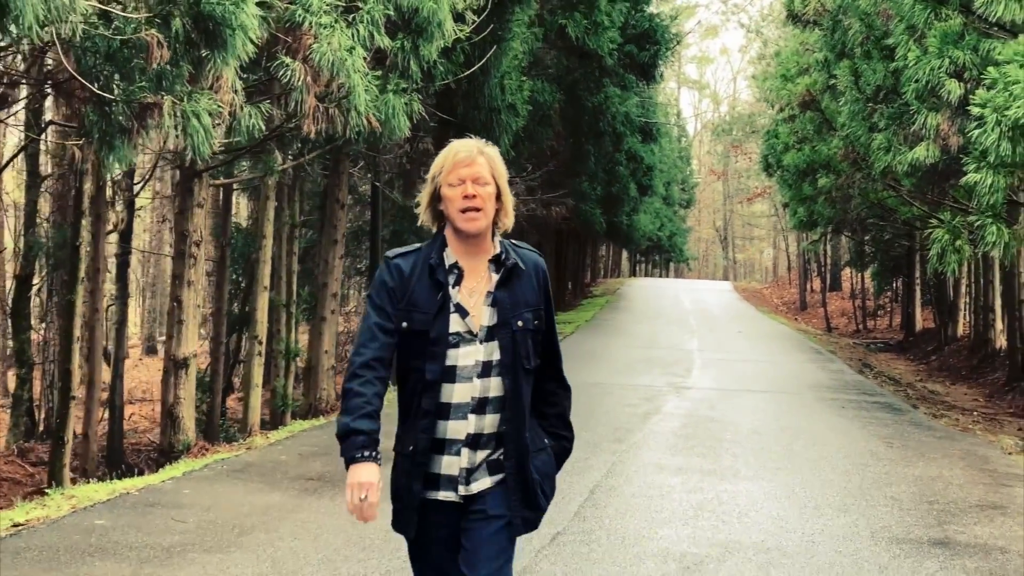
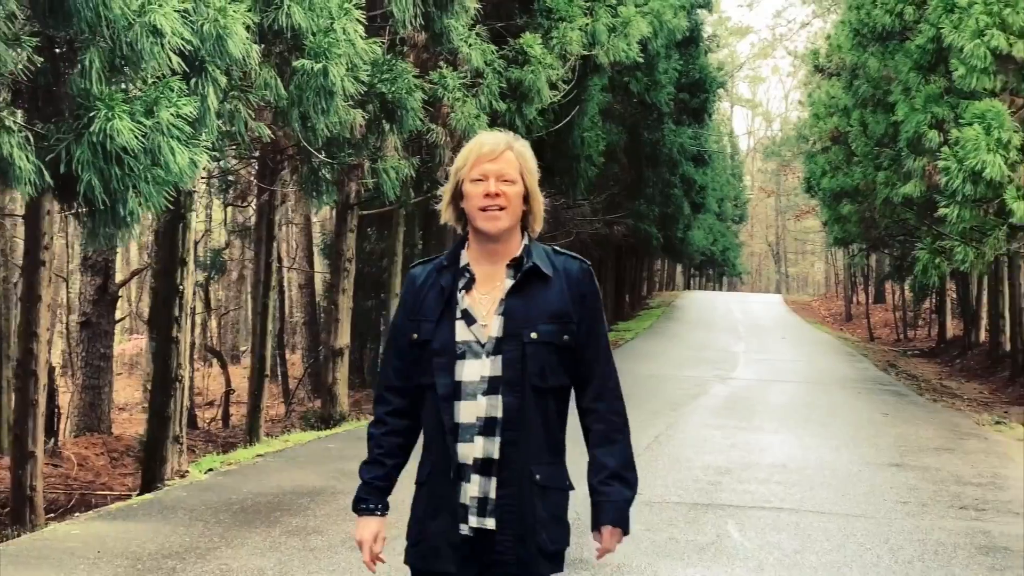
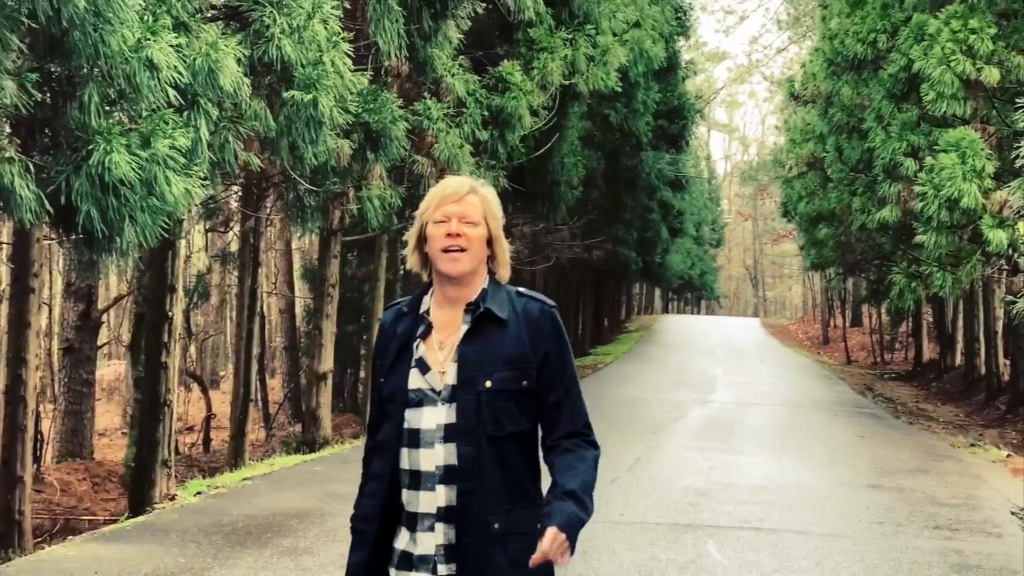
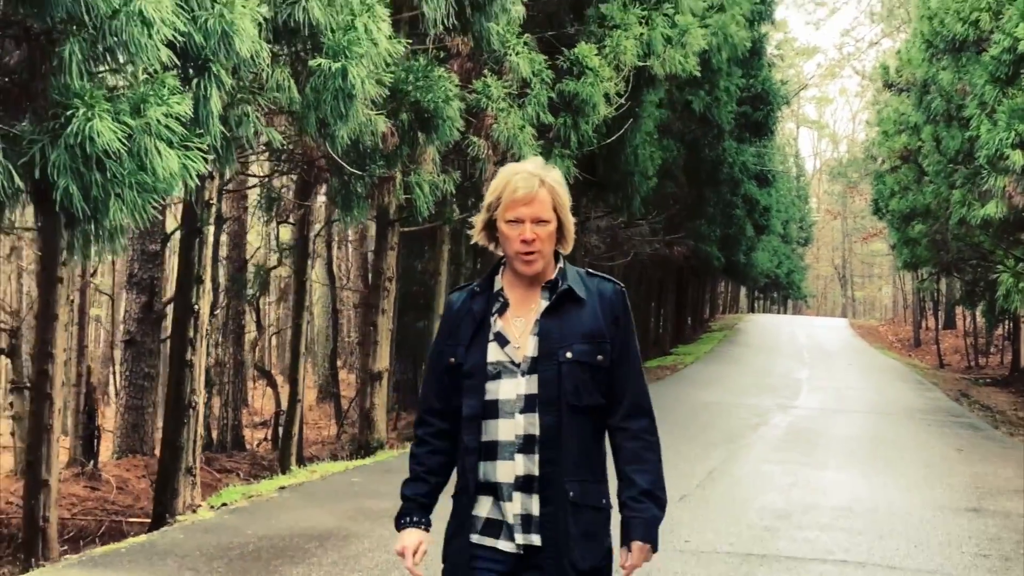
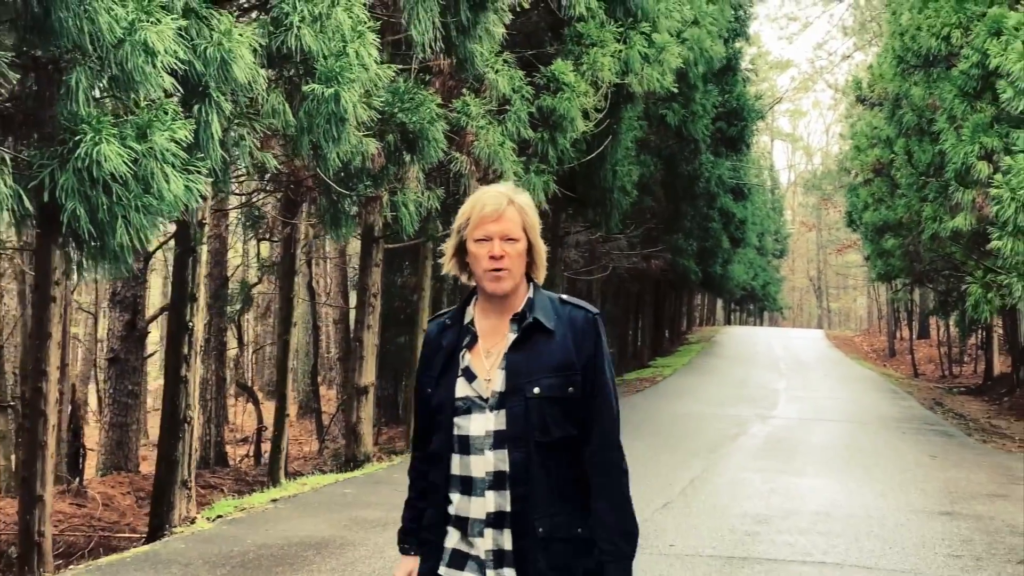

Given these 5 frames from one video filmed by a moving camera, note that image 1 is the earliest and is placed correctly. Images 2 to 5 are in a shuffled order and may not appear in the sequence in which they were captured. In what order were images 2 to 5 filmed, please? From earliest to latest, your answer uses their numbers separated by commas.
4, 5, 2, 3
